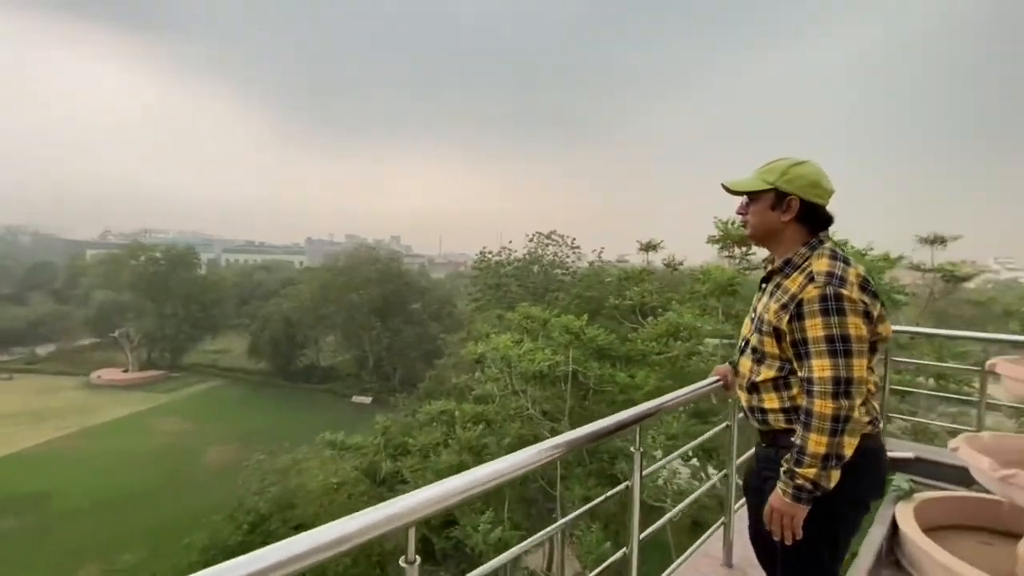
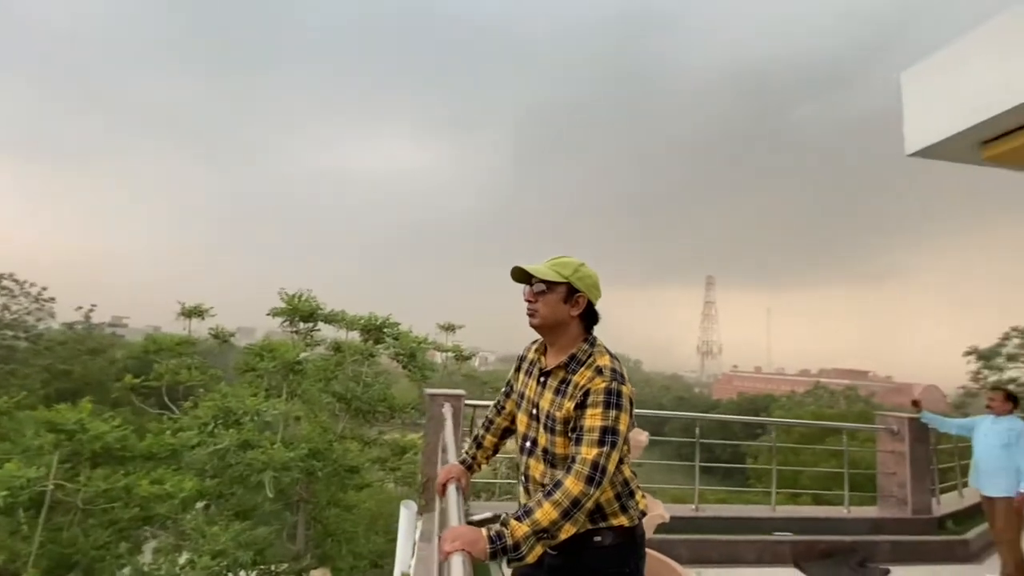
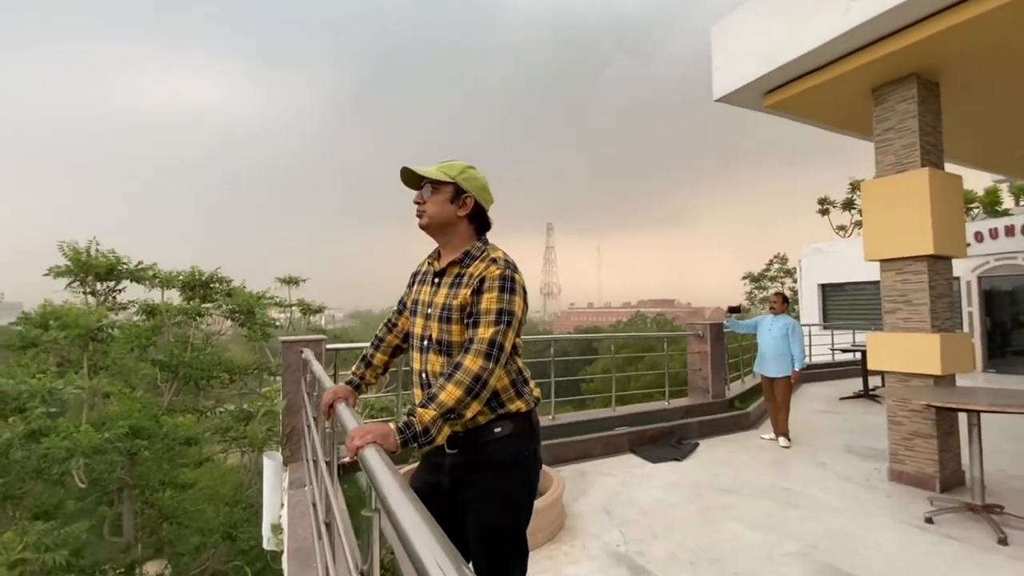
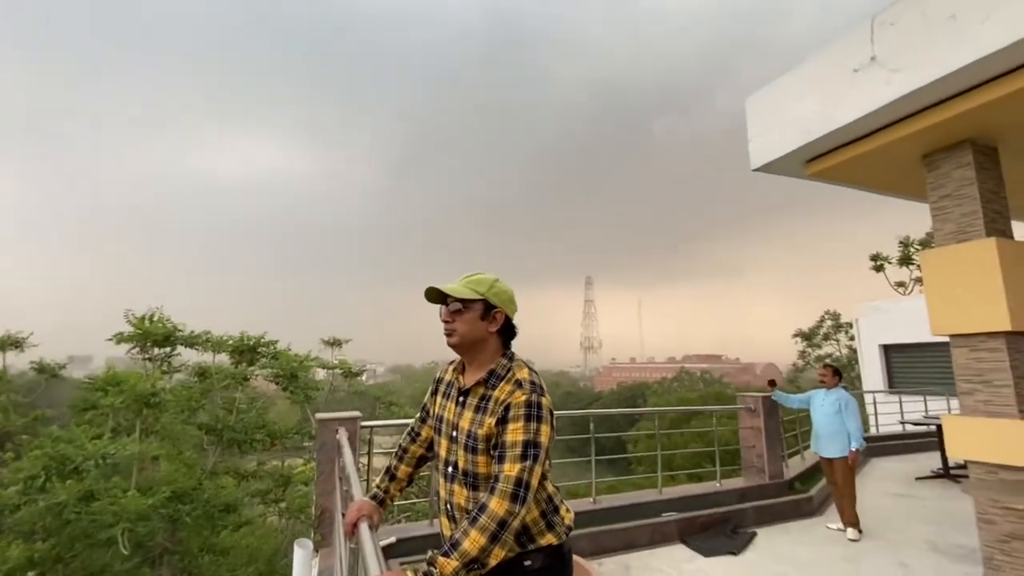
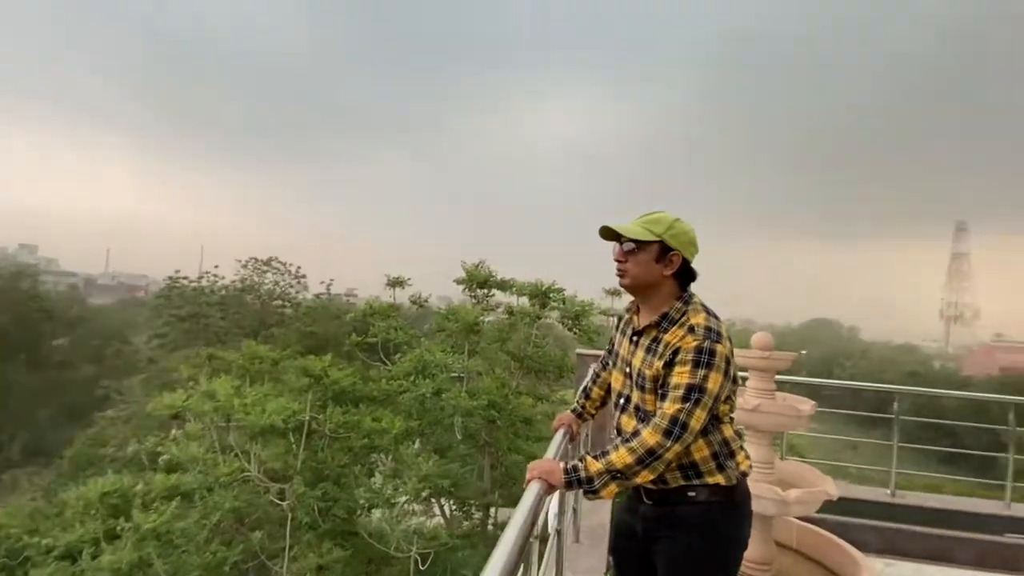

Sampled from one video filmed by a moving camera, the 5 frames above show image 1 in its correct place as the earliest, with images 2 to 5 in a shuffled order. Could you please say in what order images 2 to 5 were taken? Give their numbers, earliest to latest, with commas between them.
5, 2, 4, 3
